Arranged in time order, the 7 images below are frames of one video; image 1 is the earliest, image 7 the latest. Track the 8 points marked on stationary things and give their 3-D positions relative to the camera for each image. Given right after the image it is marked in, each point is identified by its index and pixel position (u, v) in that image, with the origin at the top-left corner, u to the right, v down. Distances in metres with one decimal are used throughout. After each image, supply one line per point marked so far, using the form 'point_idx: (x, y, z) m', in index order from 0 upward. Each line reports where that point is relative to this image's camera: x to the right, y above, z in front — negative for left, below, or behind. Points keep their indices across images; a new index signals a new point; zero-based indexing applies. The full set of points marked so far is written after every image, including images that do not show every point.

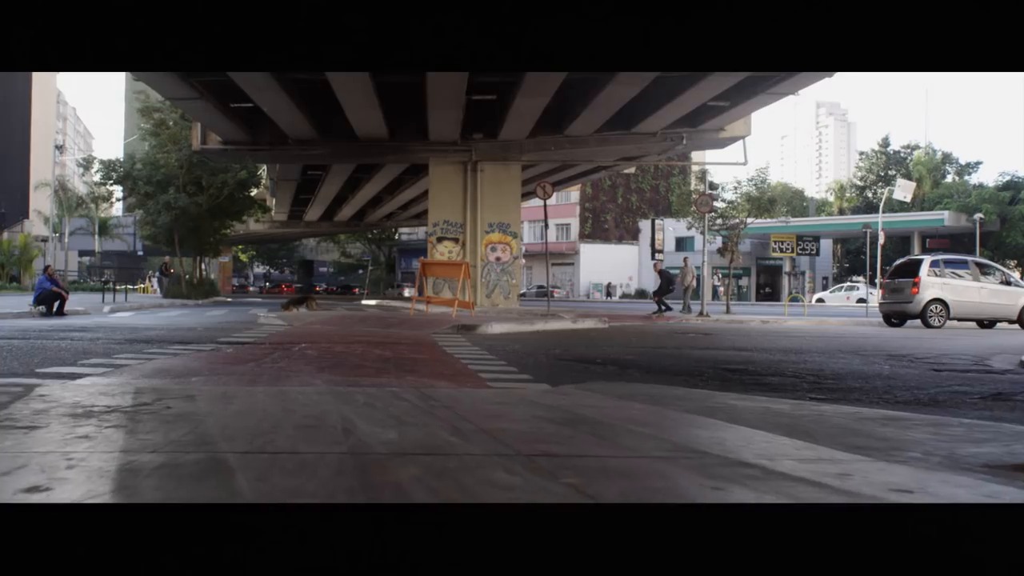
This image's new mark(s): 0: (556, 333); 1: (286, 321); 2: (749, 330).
0: (+0.8, -0.7, +14.3) m
1: (-4.8, -0.7, +18.1) m
2: (+5.1, -0.9, +18.1) m
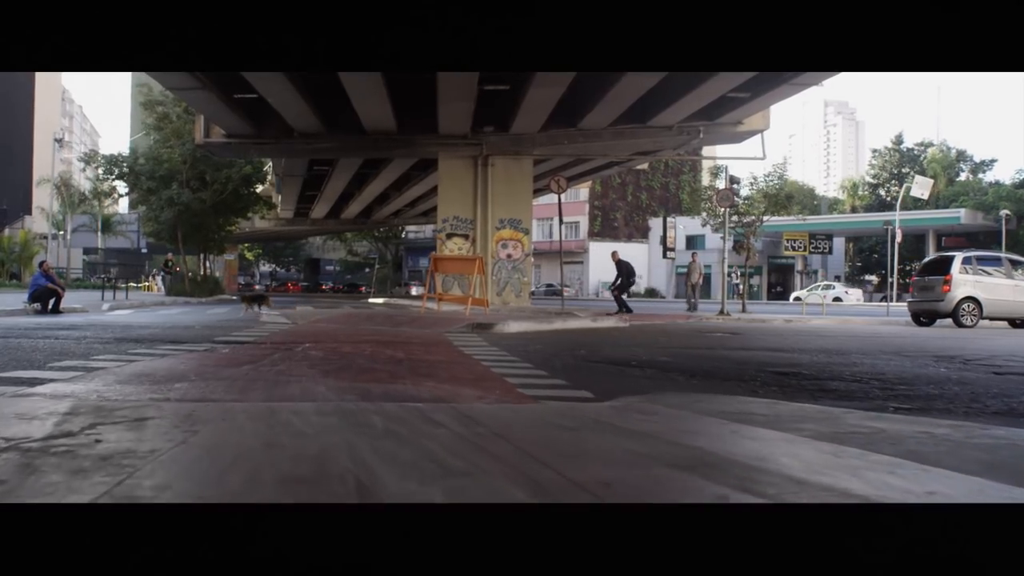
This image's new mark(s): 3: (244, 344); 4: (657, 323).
0: (+1.1, -0.7, +13.5) m
1: (-4.5, -0.6, +17.3) m
2: (+5.4, -0.8, +17.2) m
3: (-3.5, -0.8, +11.2) m
4: (+3.0, -0.7, +17.5) m
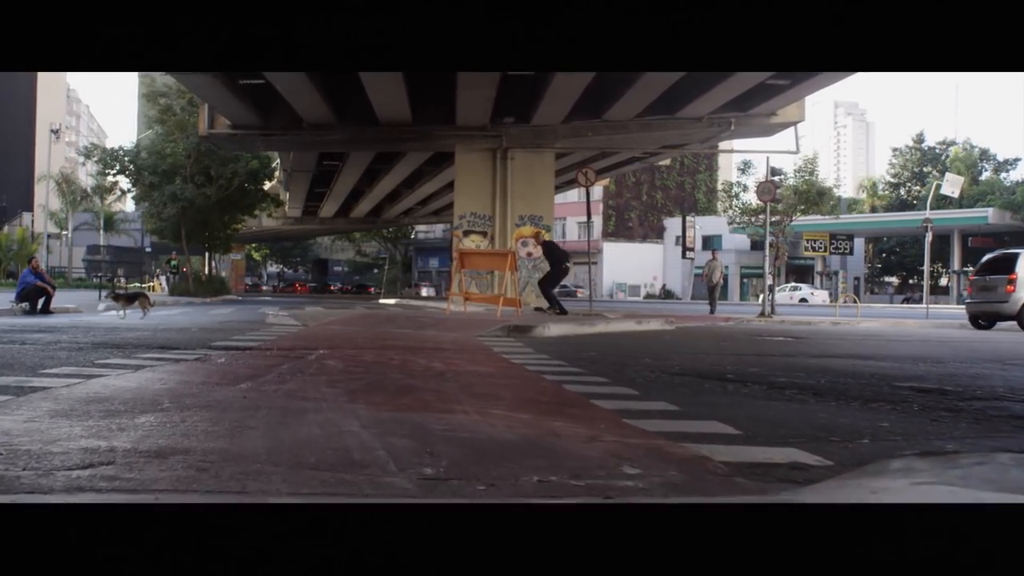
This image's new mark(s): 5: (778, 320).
0: (+1.6, -0.7, +12.0) m
1: (-3.9, -0.6, +15.9) m
2: (+5.9, -0.8, +15.7) m
3: (-3.0, -0.7, +9.7) m
4: (+3.6, -0.7, +16.0) m
5: (+6.2, -0.8, +19.9) m
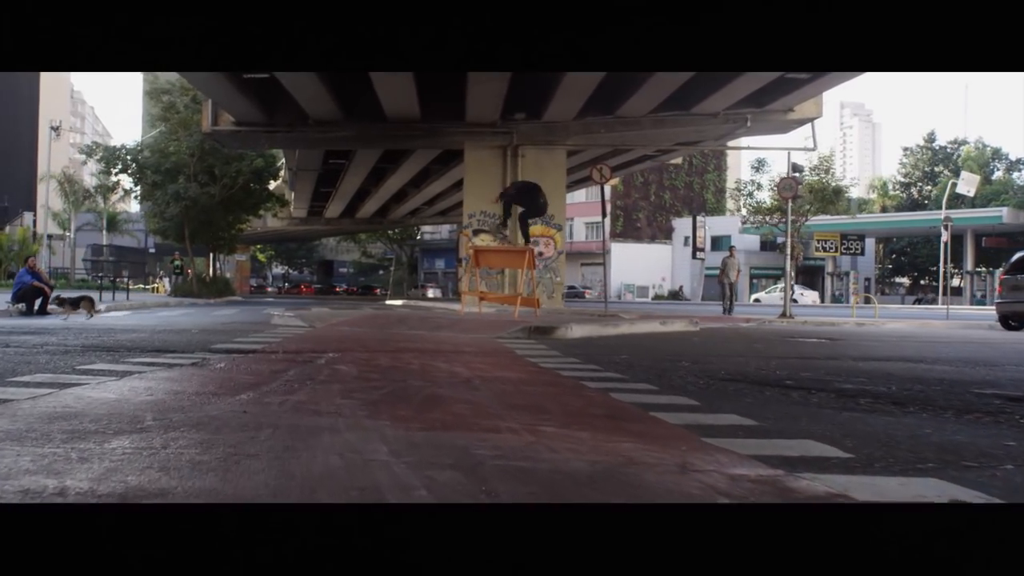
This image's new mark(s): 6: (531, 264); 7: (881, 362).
0: (+1.9, -0.6, +11.4) m
1: (-3.7, -0.6, +15.2) m
2: (+6.2, -0.8, +15.0) m
3: (-2.8, -0.7, +9.1) m
4: (+3.8, -0.7, +15.4) m
5: (+6.5, -0.8, +19.2) m
6: (+0.3, +0.4, +14.8) m
7: (+3.7, -0.7, +8.7) m
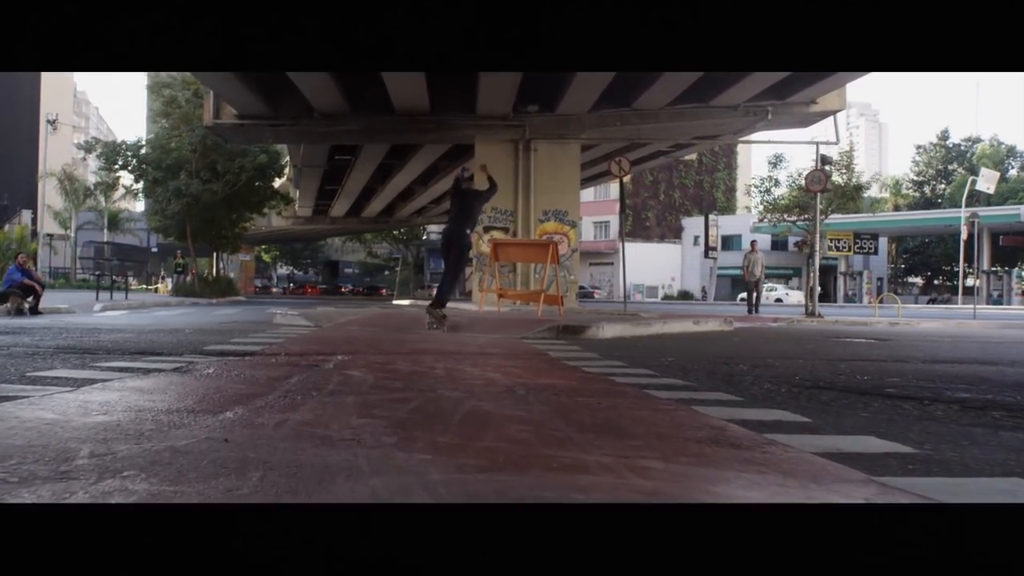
0: (+2.2, -0.6, +10.4) m
1: (-3.4, -0.6, +14.4) m
2: (+6.5, -0.8, +14.0) m
3: (-2.5, -0.7, +8.2) m
4: (+4.1, -0.6, +14.4) m
5: (+6.8, -0.7, +18.3) m
6: (+0.6, +0.4, +13.9) m
7: (+4.0, -0.7, +7.7) m
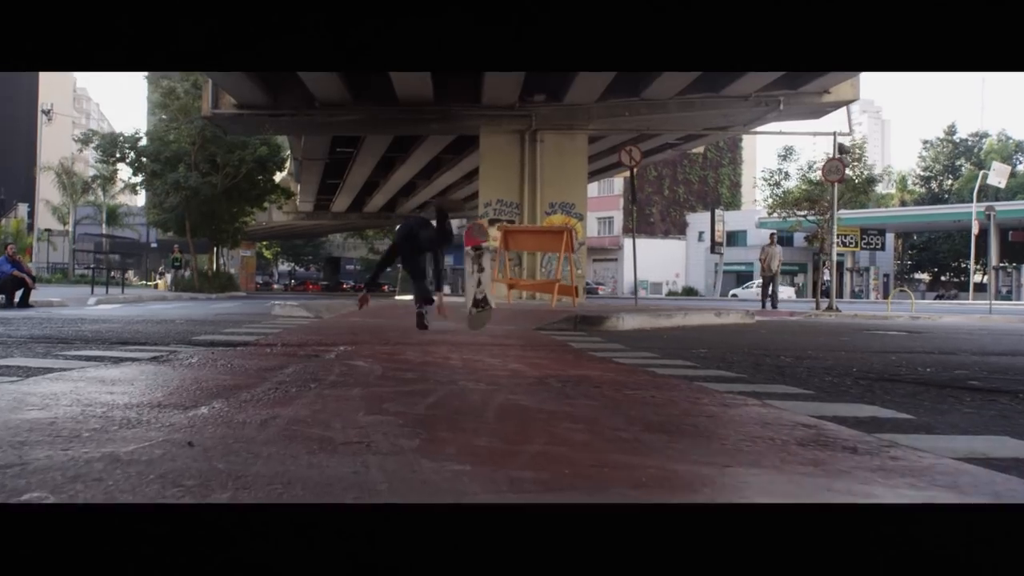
0: (+2.3, -0.5, +9.8) m
1: (-3.2, -0.4, +13.8) m
2: (+6.7, -0.6, +13.4) m
3: (-2.4, -0.6, +7.6) m
4: (+4.3, -0.5, +13.8) m
5: (+7.0, -0.6, +17.7) m
6: (+0.7, +0.6, +13.3) m
7: (+4.1, -0.6, +7.1) m
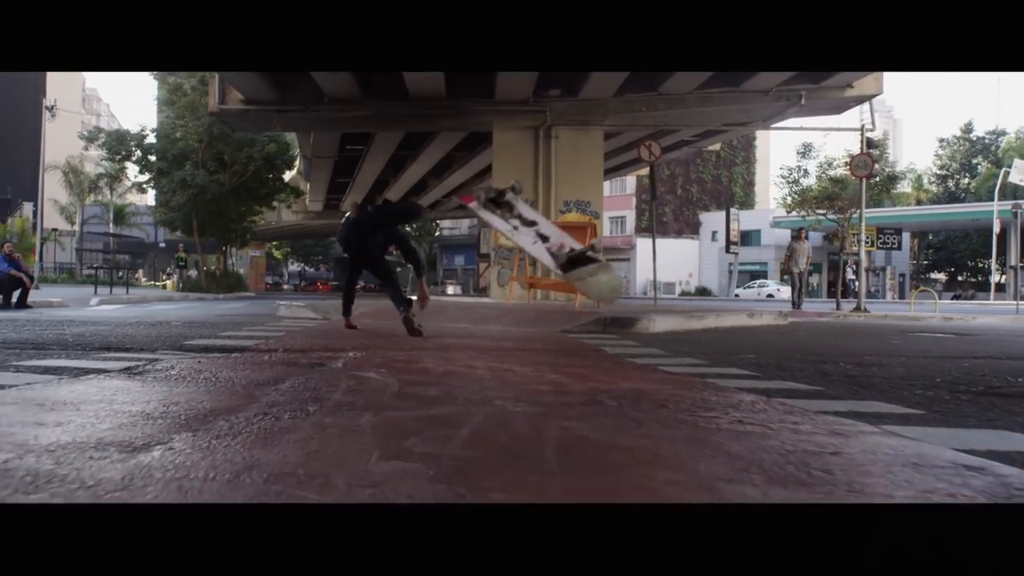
0: (+2.5, -0.5, +9.2) m
1: (-3.0, -0.4, +13.2) m
2: (+6.9, -0.6, +12.7) m
3: (-2.2, -0.6, +7.0) m
4: (+4.6, -0.5, +13.2) m
5: (+7.3, -0.6, +17.0) m
6: (+1.0, +0.6, +12.7) m
7: (+4.3, -0.6, +6.5) m
